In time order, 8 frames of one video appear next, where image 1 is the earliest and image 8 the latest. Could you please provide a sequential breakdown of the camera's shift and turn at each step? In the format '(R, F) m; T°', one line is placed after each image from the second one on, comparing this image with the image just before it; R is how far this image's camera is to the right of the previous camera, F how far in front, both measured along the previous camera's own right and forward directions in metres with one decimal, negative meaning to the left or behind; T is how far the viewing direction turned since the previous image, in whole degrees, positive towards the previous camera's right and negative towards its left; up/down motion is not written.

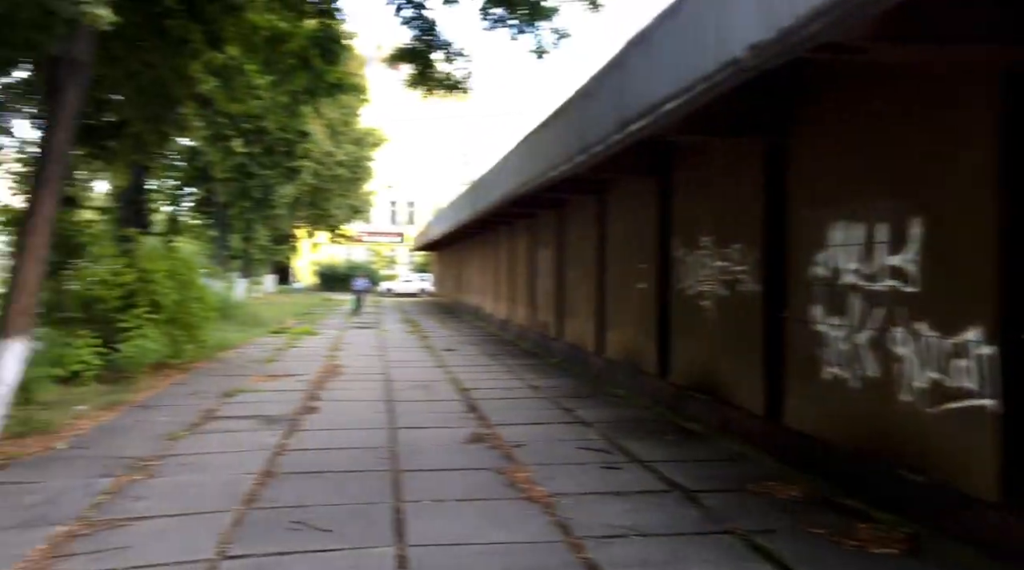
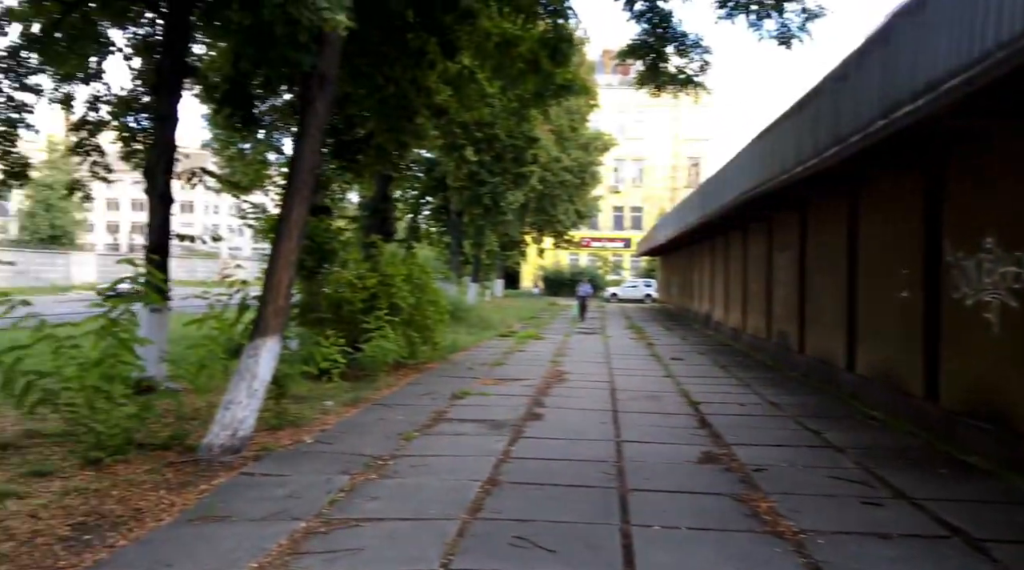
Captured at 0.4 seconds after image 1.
(0.0, +0.2) m; -13°
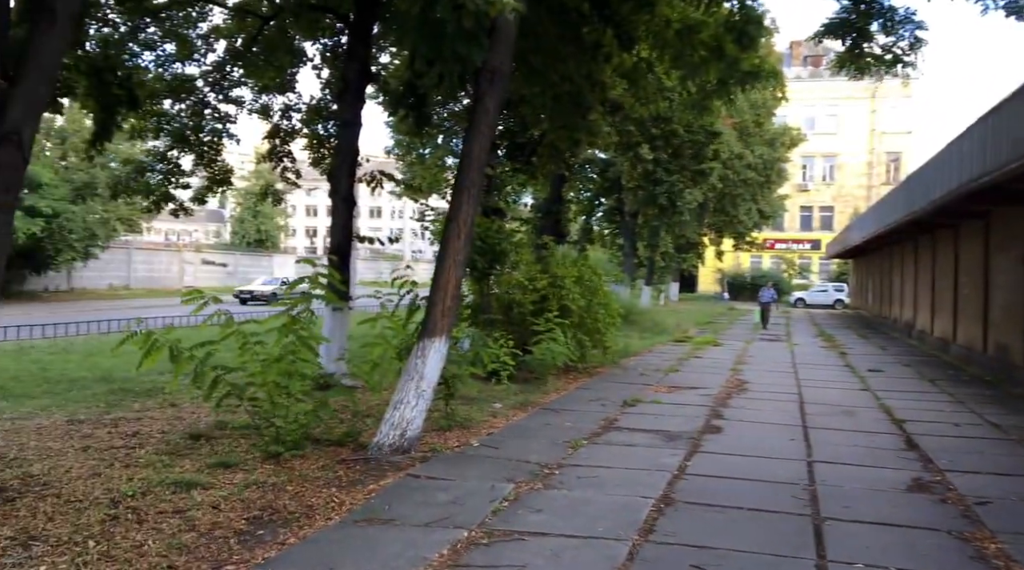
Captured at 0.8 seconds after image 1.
(0.0, +0.2) m; -10°
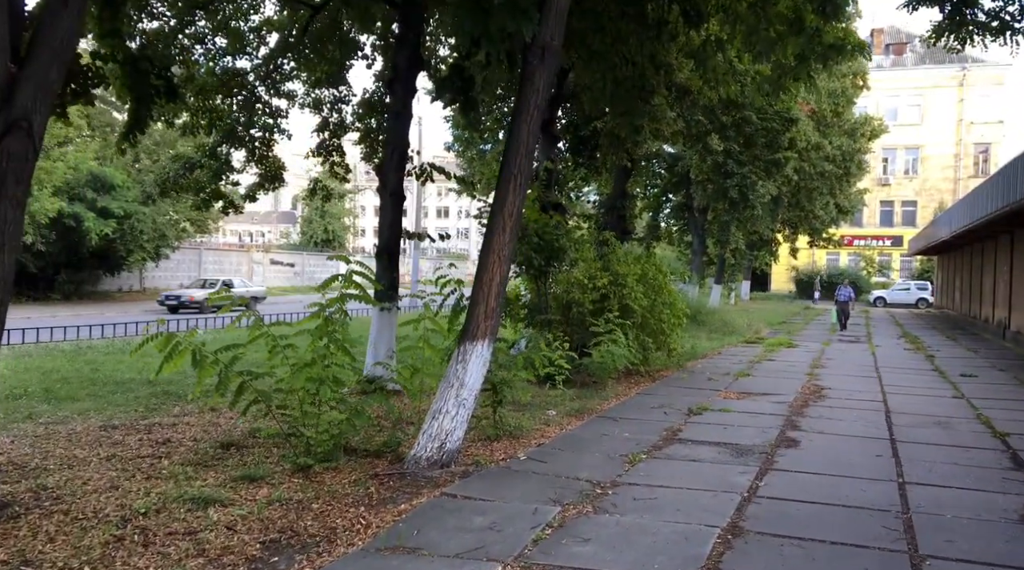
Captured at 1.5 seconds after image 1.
(+0.1, +0.7) m; -4°
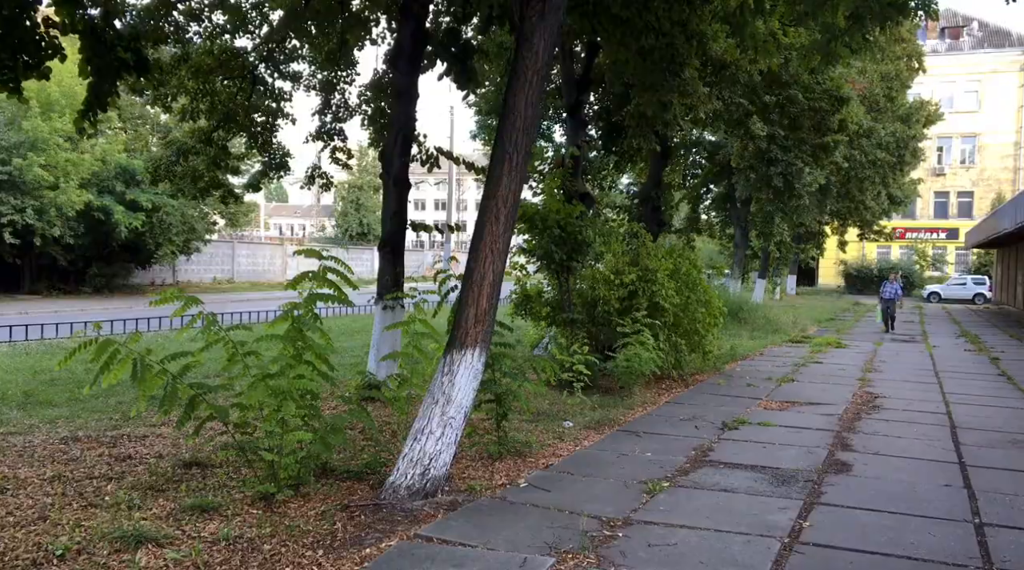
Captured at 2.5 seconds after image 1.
(+0.3, +1.0) m; -3°
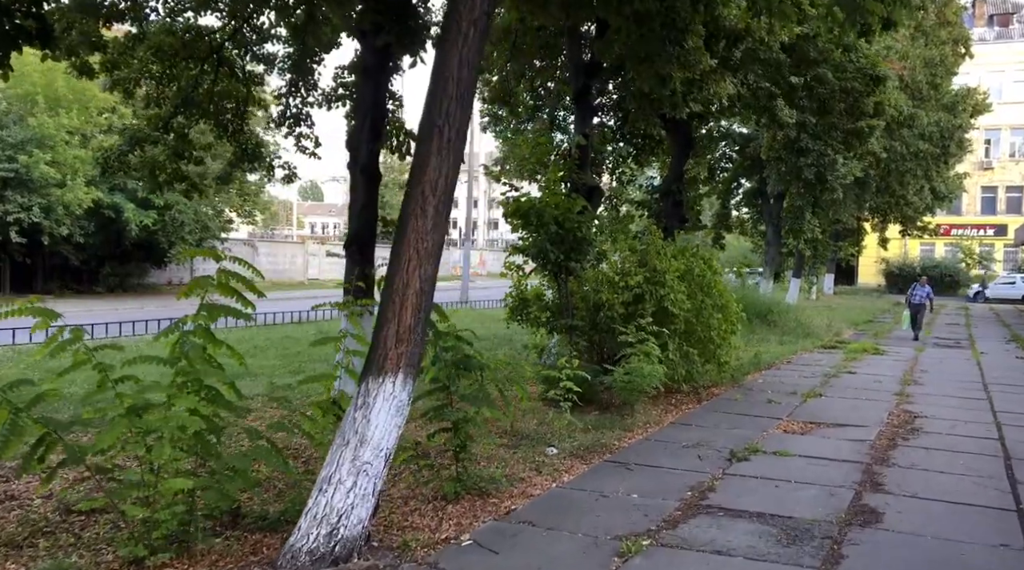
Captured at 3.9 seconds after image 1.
(+0.5, +1.2) m; -2°
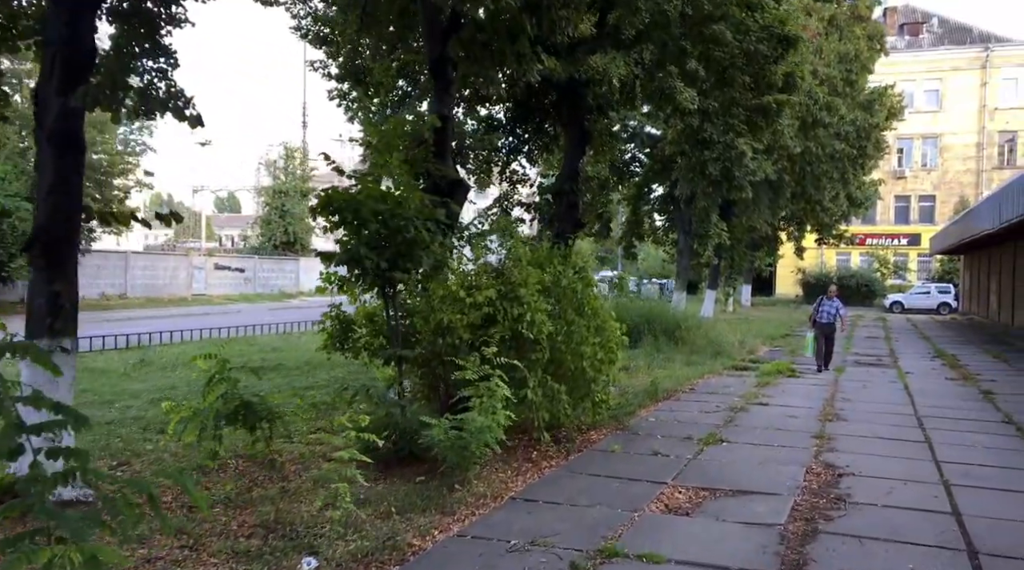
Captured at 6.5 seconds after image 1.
(+1.0, +2.6) m; +4°
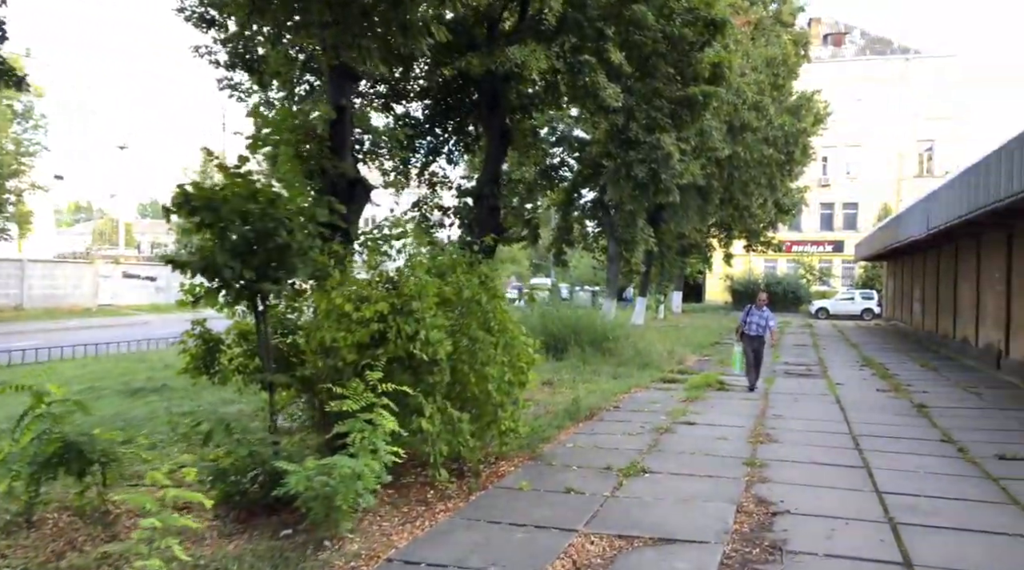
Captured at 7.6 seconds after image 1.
(+0.3, +1.1) m; +4°
